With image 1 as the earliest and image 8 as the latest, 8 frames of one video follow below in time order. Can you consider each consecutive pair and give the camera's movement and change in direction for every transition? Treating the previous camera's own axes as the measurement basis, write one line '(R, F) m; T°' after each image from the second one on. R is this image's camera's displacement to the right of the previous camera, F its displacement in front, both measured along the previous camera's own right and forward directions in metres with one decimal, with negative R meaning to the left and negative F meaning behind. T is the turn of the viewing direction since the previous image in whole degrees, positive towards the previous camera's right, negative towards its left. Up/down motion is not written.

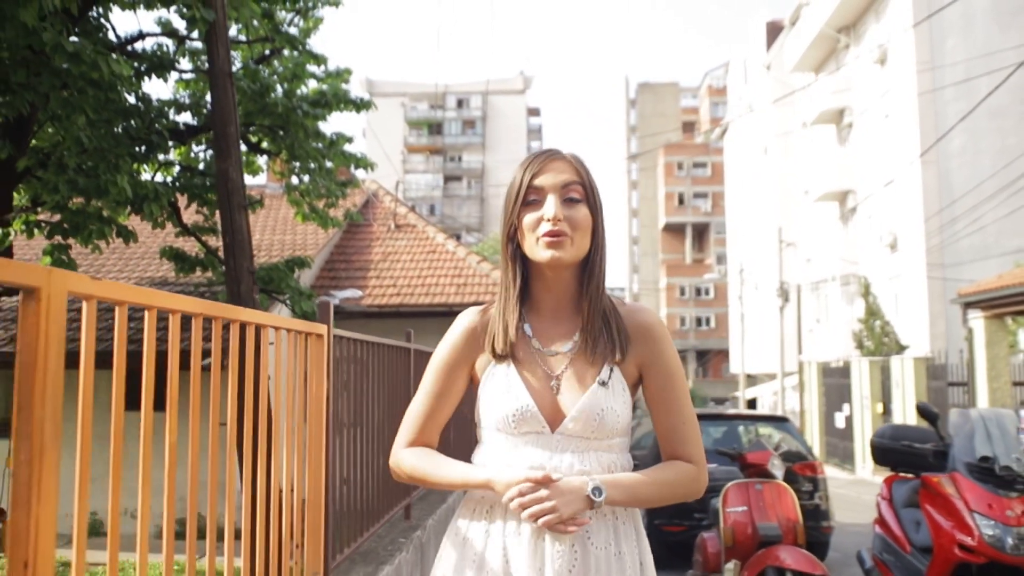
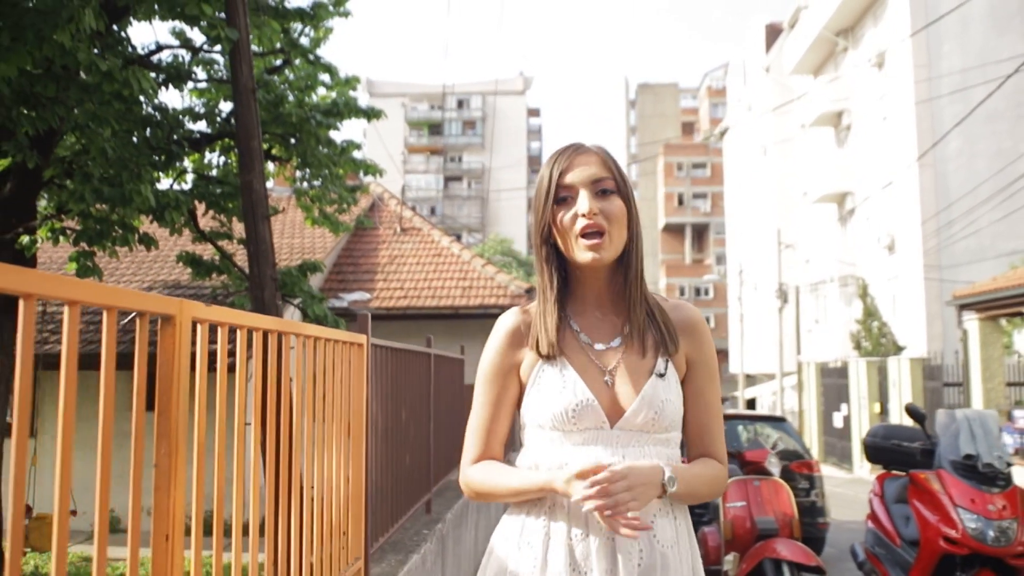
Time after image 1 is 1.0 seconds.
(-0.1, -0.3) m; 0°
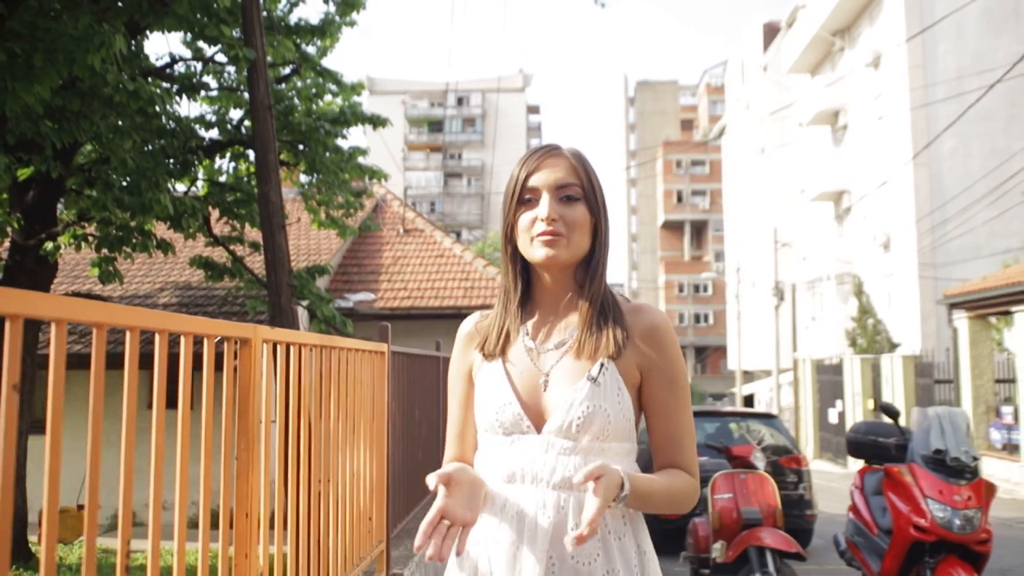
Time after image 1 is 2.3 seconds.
(0.0, -0.4) m; 0°
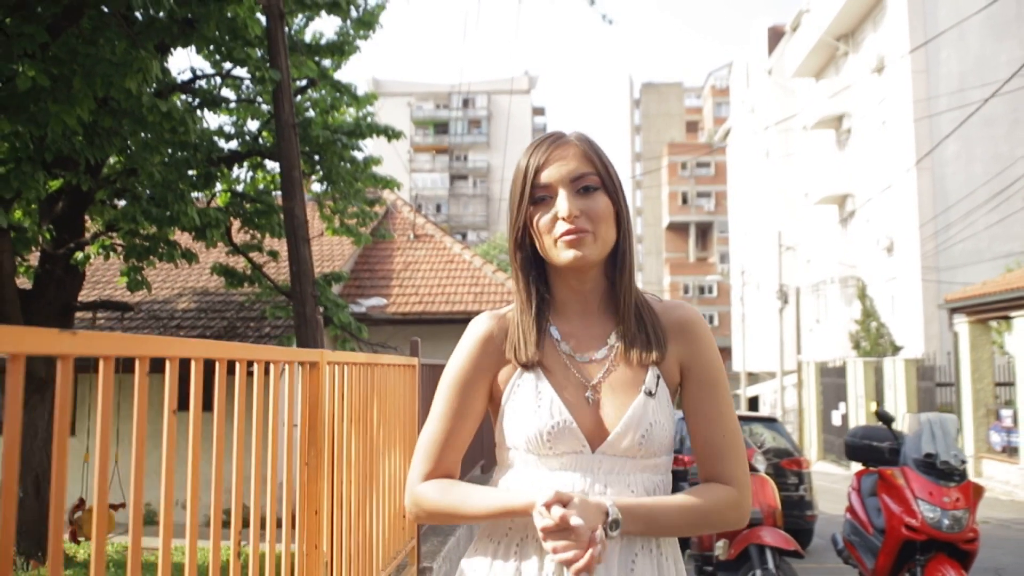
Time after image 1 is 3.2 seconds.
(-0.1, -0.3) m; 0°
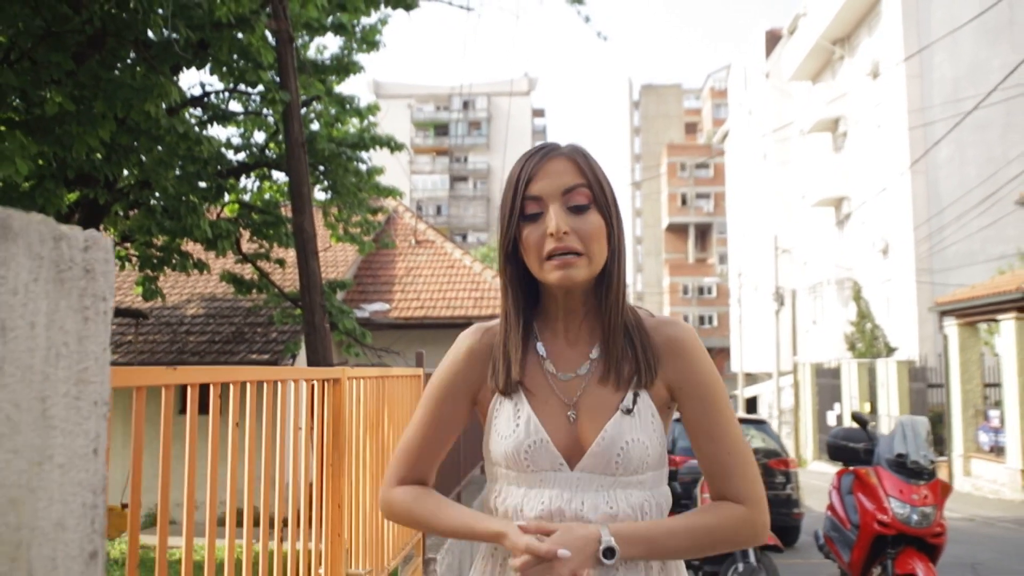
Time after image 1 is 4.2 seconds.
(0.0, -0.4) m; 0°
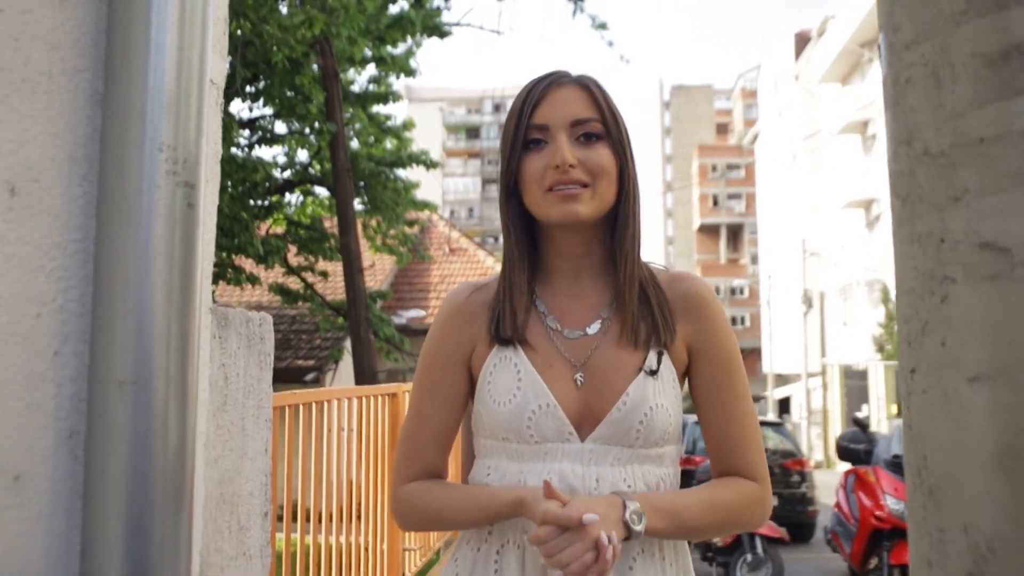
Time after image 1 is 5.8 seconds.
(0.0, -0.6) m; -2°
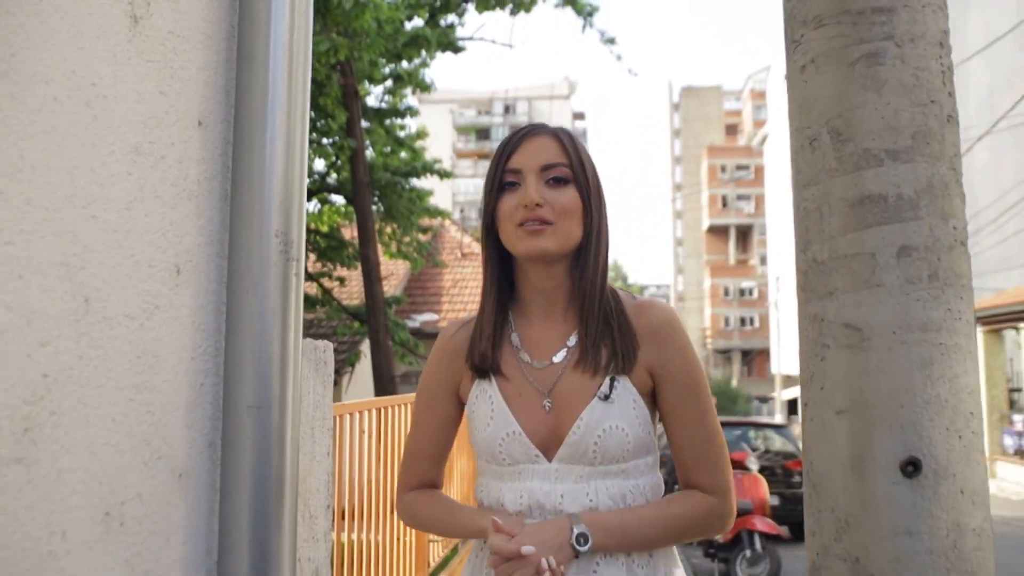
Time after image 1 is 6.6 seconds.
(0.0, -0.4) m; -1°
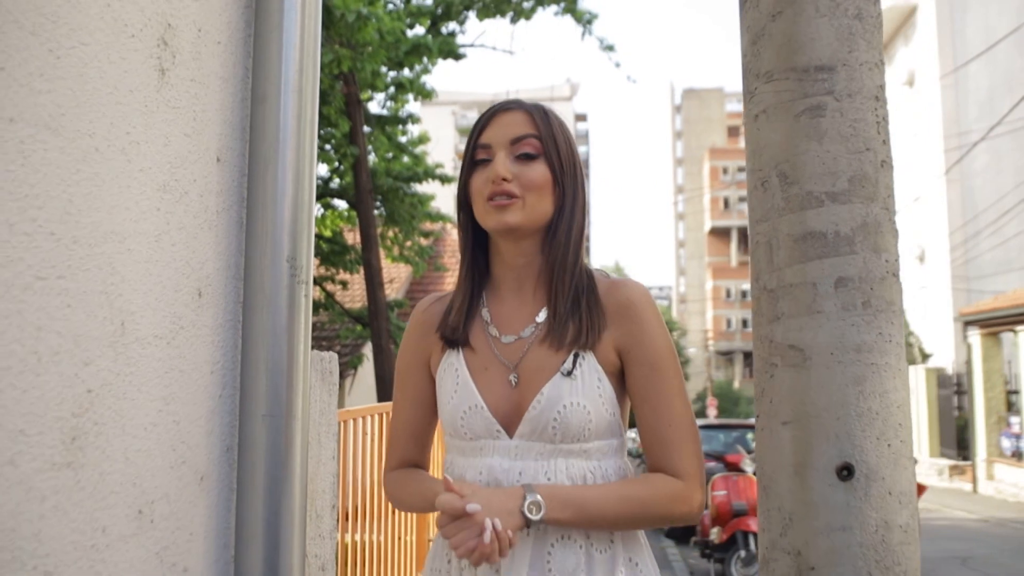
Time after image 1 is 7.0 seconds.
(0.0, -0.1) m; 0°
